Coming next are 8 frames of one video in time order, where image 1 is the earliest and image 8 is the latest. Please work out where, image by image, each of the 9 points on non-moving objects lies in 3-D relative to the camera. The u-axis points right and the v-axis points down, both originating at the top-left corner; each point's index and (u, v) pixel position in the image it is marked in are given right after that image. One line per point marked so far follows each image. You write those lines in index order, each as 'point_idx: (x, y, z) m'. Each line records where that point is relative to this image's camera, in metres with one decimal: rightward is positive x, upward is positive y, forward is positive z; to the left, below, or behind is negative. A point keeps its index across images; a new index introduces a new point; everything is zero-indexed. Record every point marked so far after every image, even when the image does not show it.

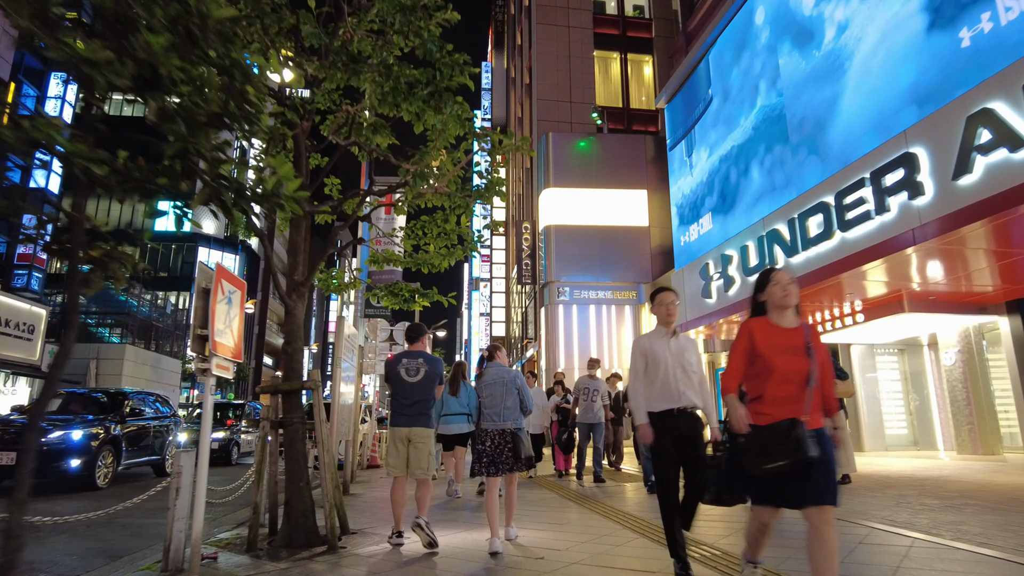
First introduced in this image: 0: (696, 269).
0: (+3.9, +0.4, +13.7) m
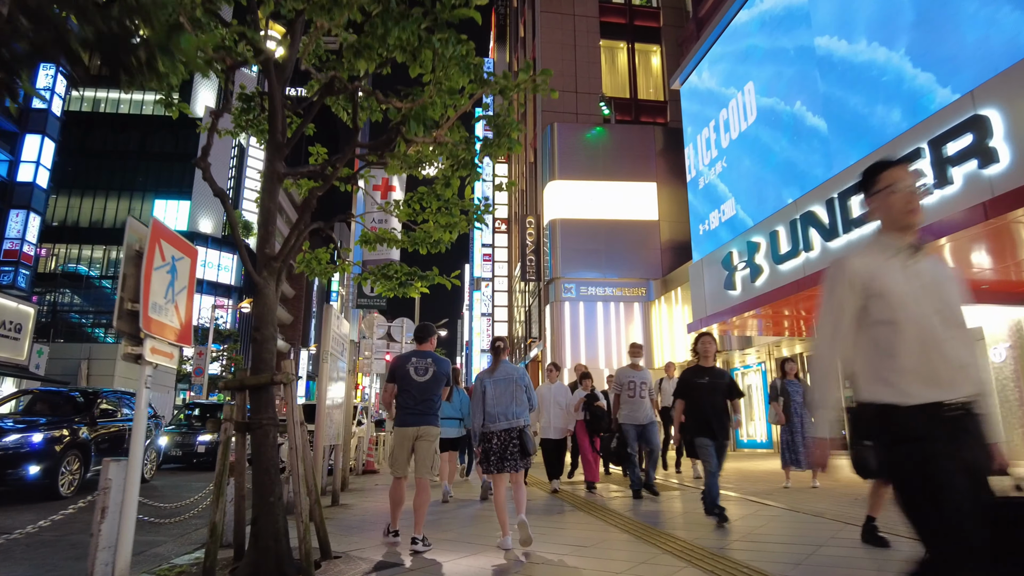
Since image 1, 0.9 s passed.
0: (+4.0, +0.6, +12.8) m
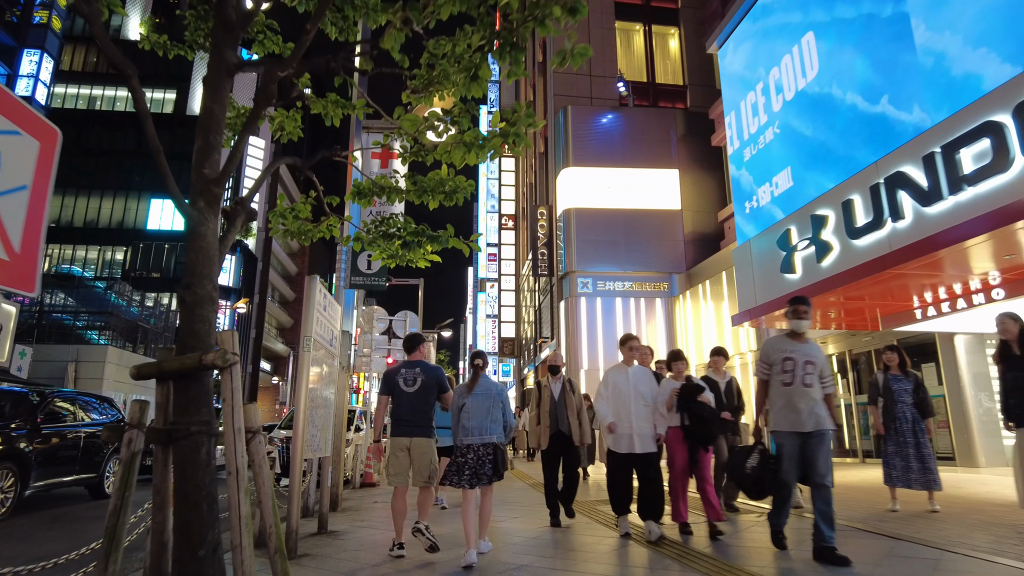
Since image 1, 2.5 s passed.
0: (+4.4, +0.8, +11.1) m
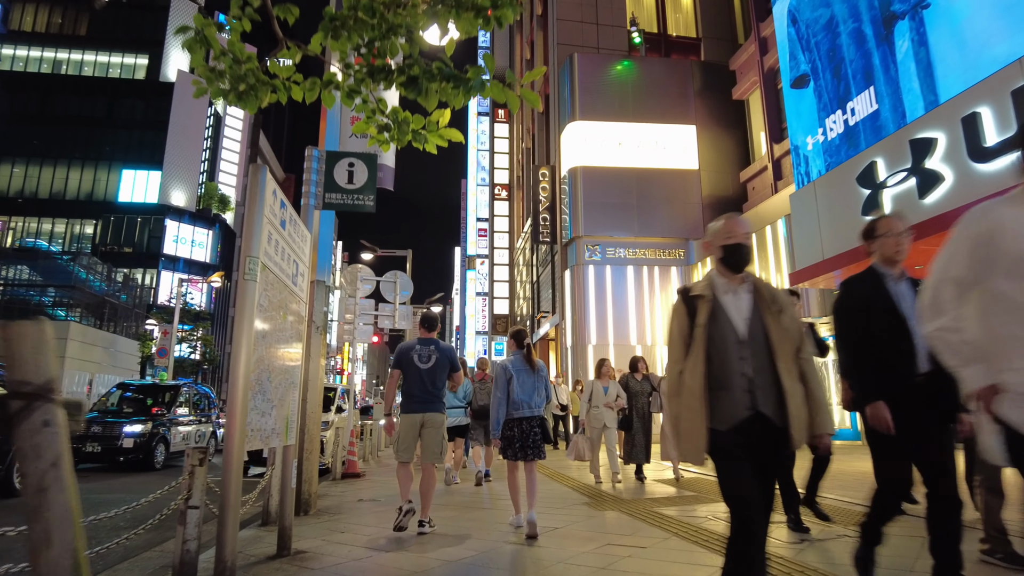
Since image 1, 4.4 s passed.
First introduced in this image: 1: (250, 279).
0: (+4.6, +1.5, +9.1) m
1: (-1.6, 0.0, +3.9) m
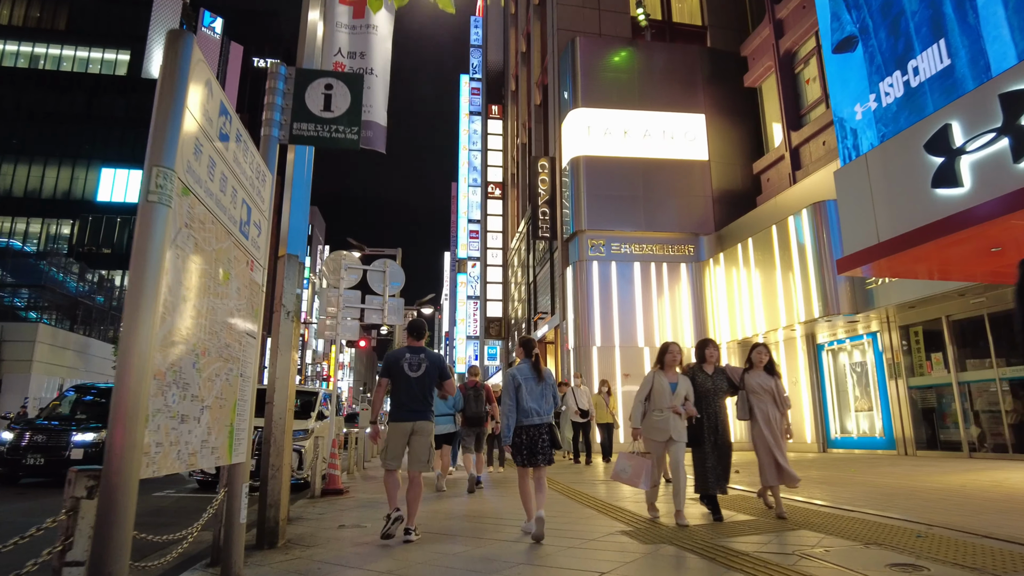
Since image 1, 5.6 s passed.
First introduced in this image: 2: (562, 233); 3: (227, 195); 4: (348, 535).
0: (+4.7, +1.7, +7.8) m
1: (-1.4, +0.3, +2.6) m
2: (+1.5, +1.7, +19.7) m
3: (-1.3, +0.4, +3.2) m
4: (-1.5, -2.2, +5.9) m
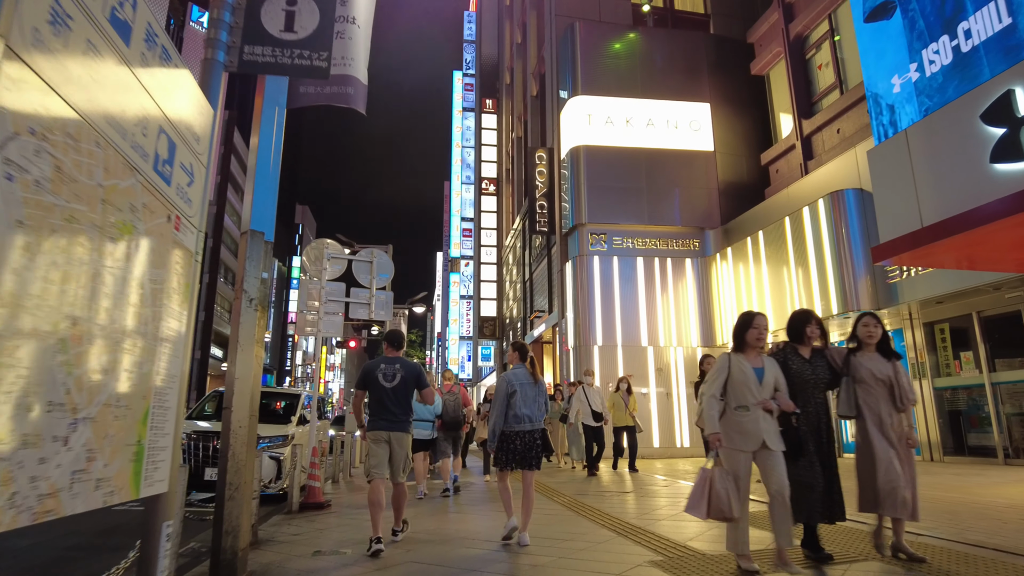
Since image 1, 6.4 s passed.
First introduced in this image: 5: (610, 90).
0: (+4.8, +1.8, +7.0) m
1: (-1.3, +0.4, +1.6) m
2: (+1.4, +1.8, +18.8) m
3: (-1.3, +0.6, +2.3) m
4: (-1.4, -2.1, +5.0) m
5: (+2.7, +5.5, +18.1) m
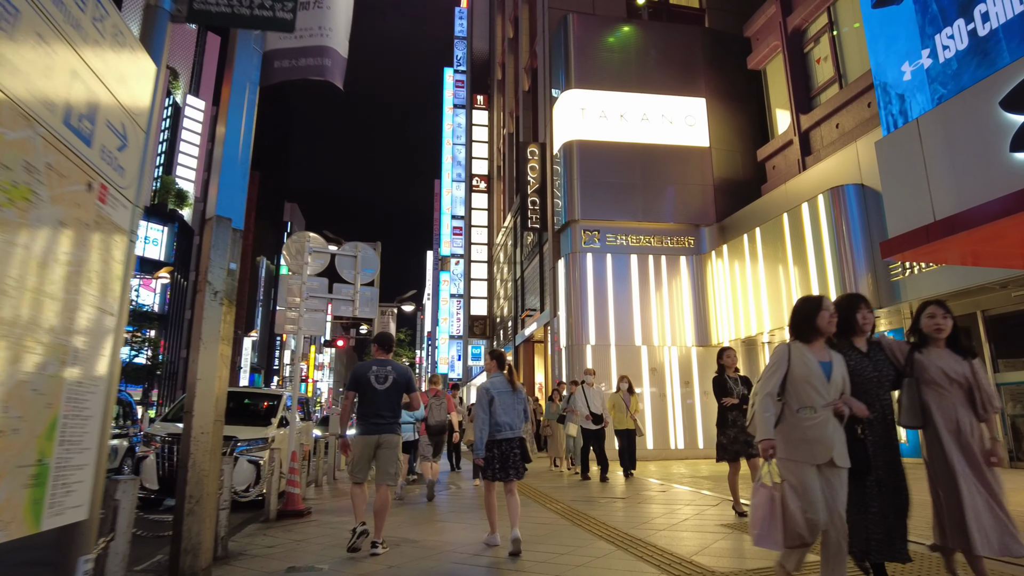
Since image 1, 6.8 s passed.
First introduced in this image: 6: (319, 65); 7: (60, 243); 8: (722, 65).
0: (+4.7, +1.8, +6.6) m
1: (-1.3, +0.5, +1.2) m
2: (+1.1, +1.8, +18.4) m
3: (-1.3, +0.6, +1.8) m
4: (-1.5, -2.0, +4.5) m
5: (+2.5, +5.6, +17.7) m
6: (-1.4, +1.6, +4.8) m
7: (-1.3, +0.1, +1.9) m
8: (+6.0, +6.4, +18.7) m
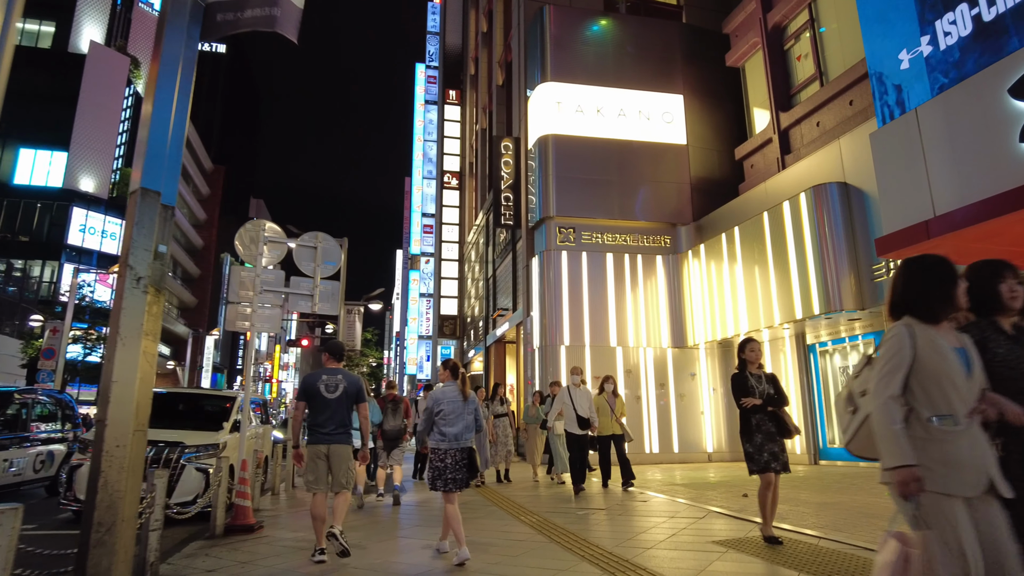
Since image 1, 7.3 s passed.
0: (+4.5, +1.8, +6.3) m
1: (-1.2, +0.6, +0.6) m
2: (+0.4, +1.8, +17.9) m
3: (-1.3, +0.7, +1.2) m
4: (-1.6, -2.0, +3.9) m
5: (+1.8, +5.6, +17.3) m
6: (-1.5, +1.7, +4.2) m
7: (-1.3, +0.2, +1.3) m
8: (+5.3, +6.4, +18.4) m
